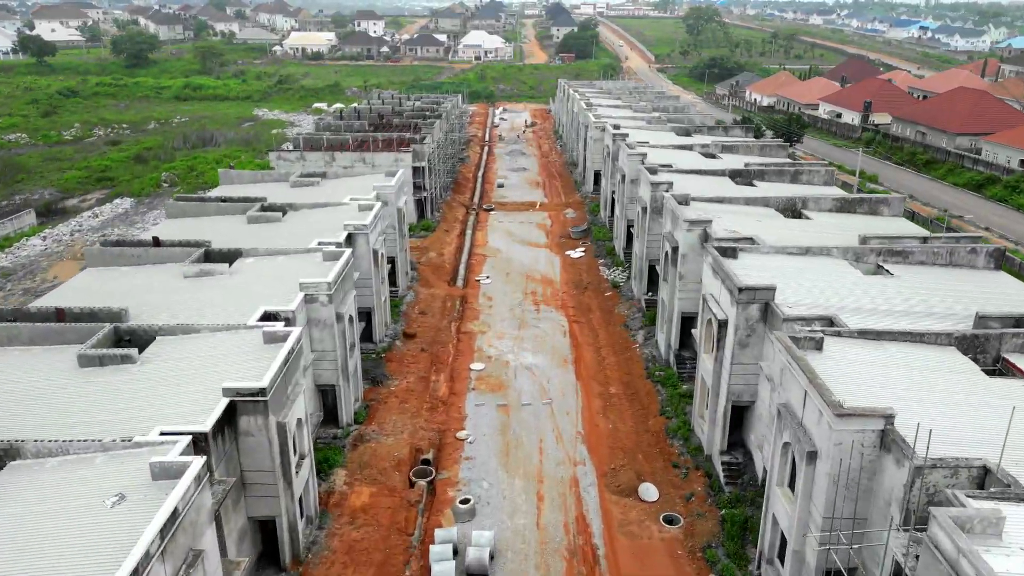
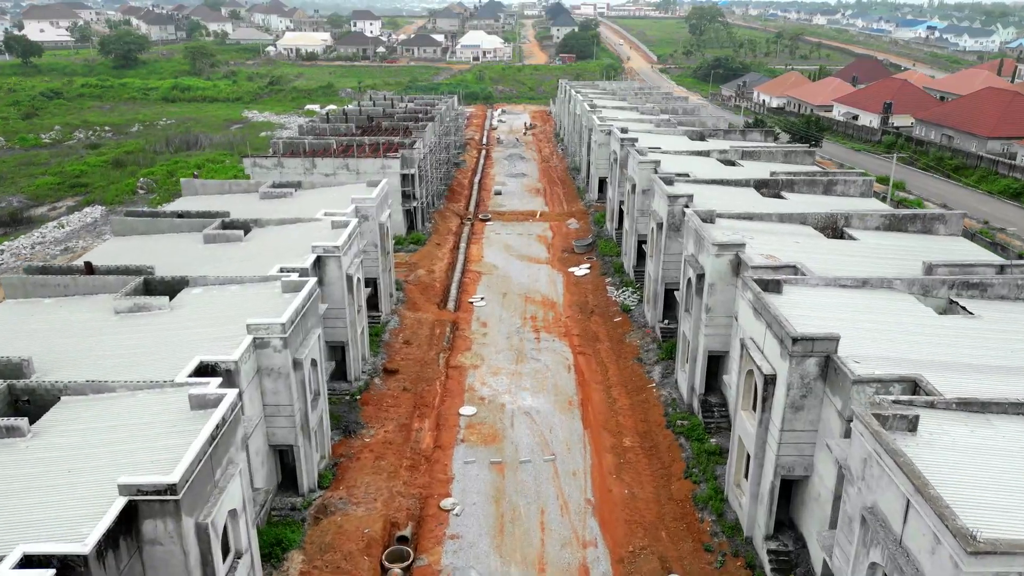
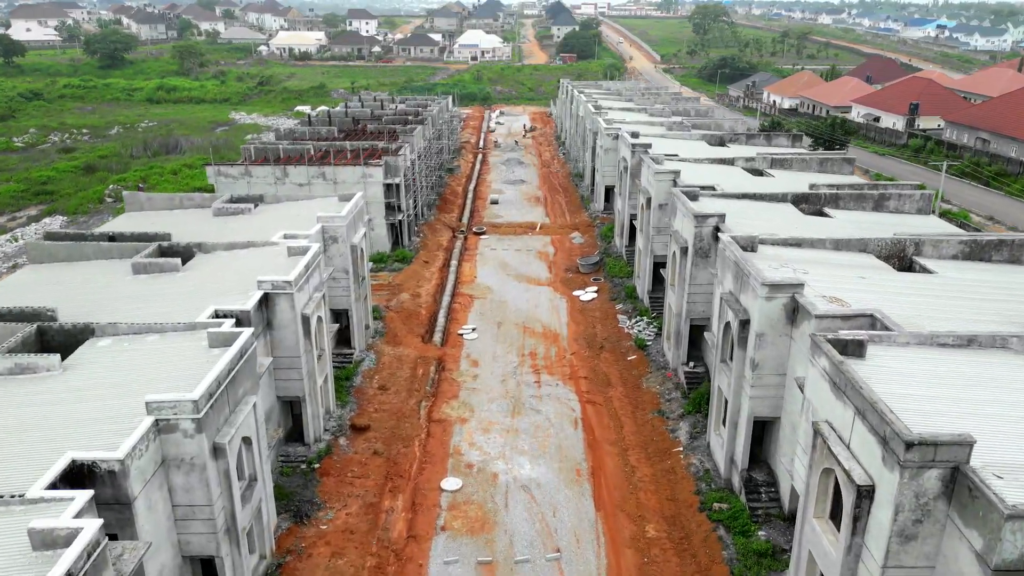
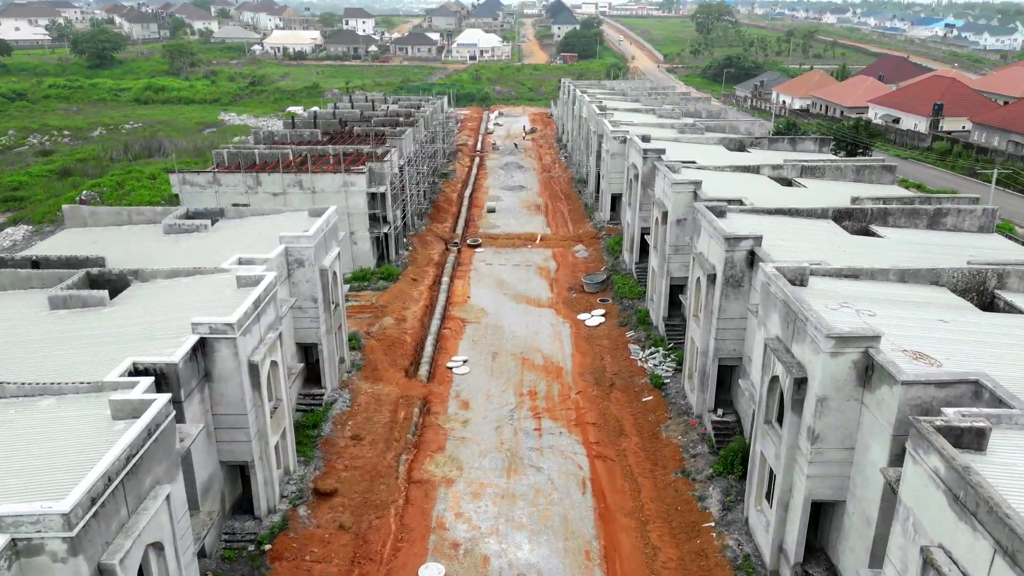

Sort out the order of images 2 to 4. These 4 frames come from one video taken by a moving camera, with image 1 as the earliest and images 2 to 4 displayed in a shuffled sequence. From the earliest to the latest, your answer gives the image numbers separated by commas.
2, 3, 4
